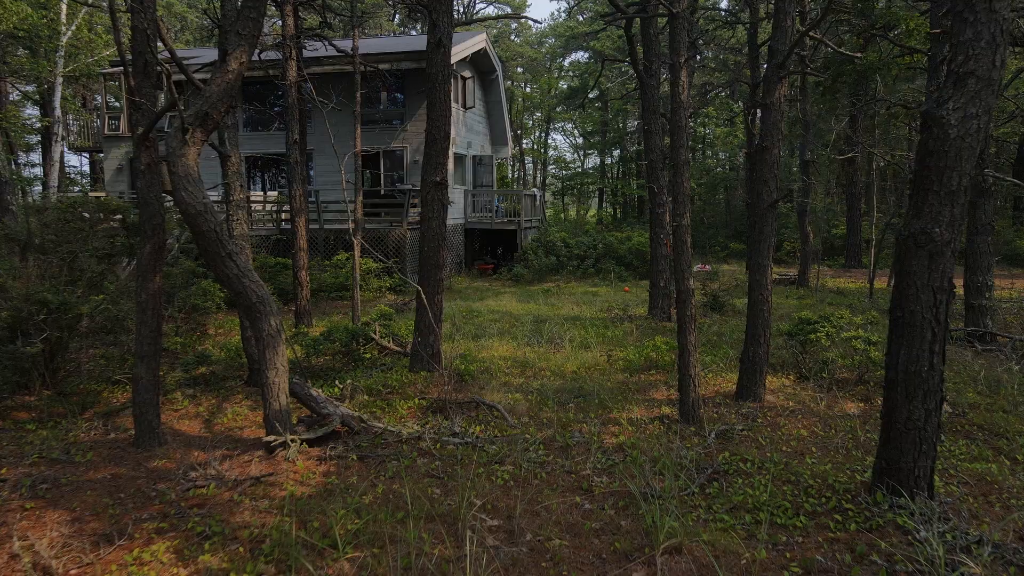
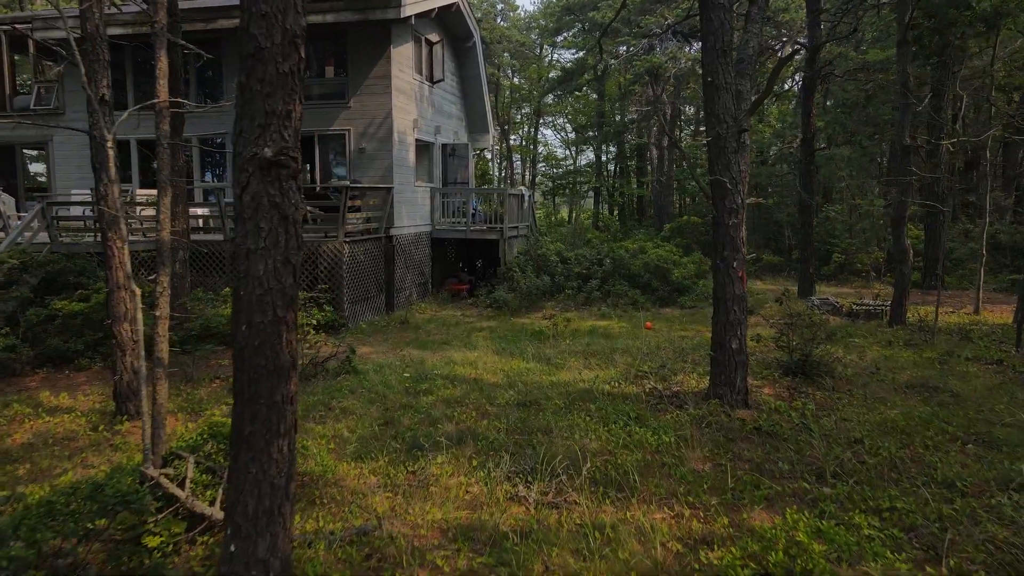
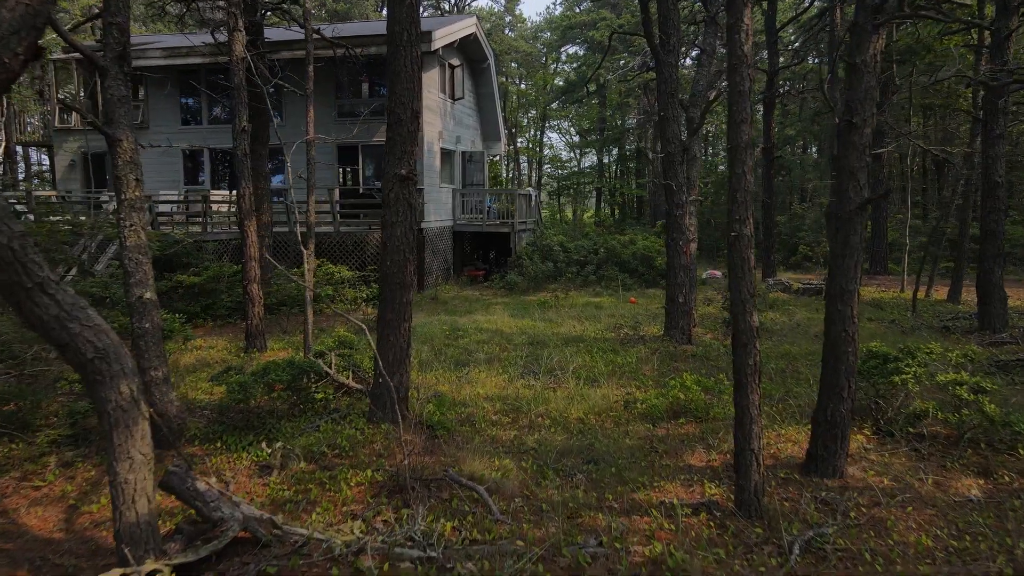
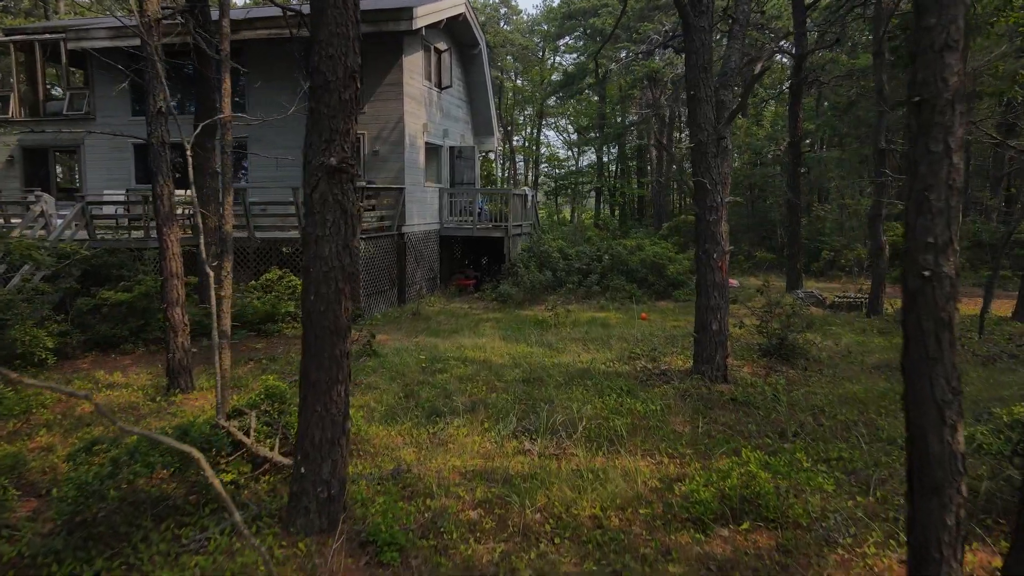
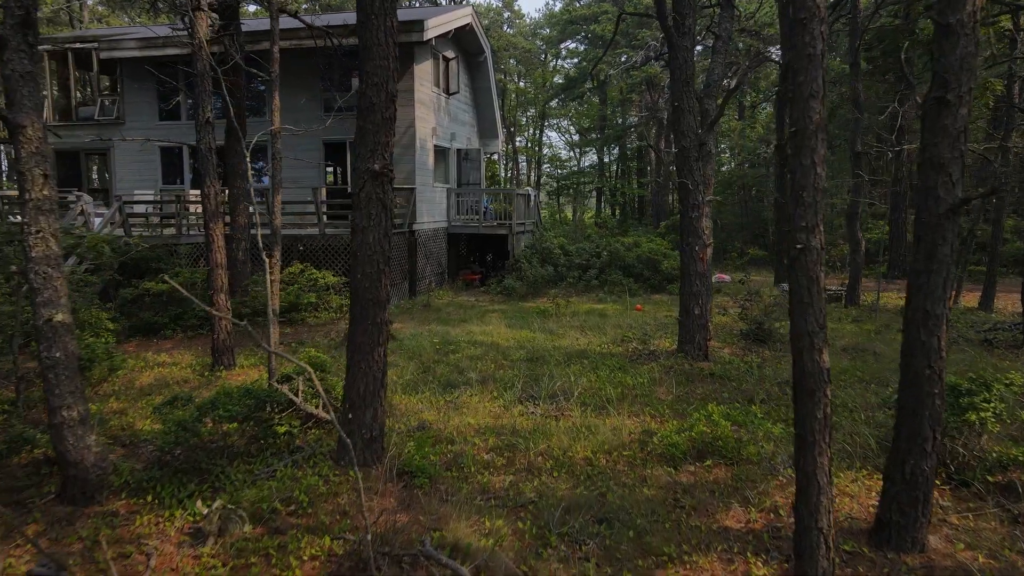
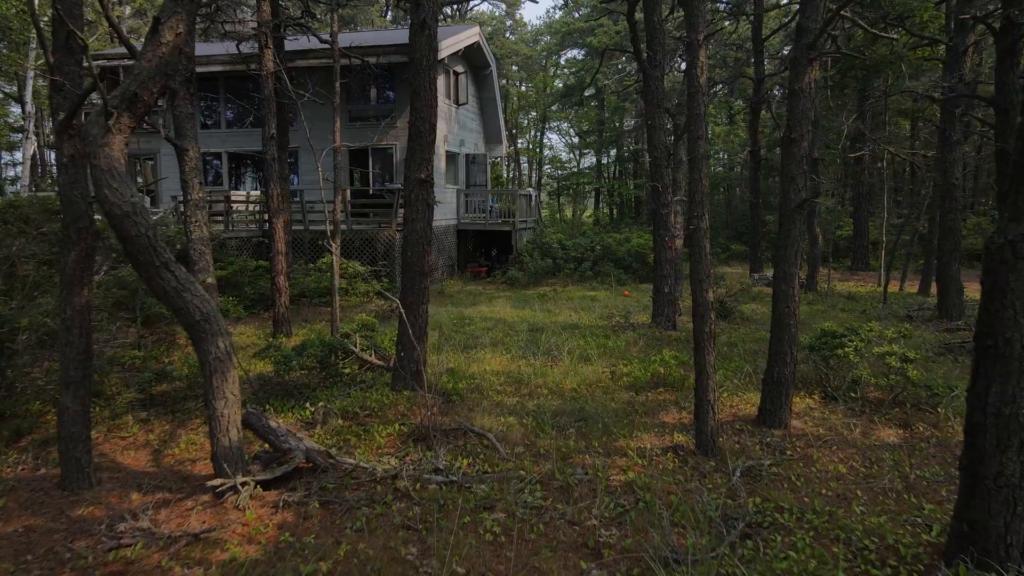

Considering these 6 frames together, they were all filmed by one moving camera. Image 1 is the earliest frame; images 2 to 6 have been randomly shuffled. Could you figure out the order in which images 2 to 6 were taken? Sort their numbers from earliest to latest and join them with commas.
6, 3, 5, 4, 2
